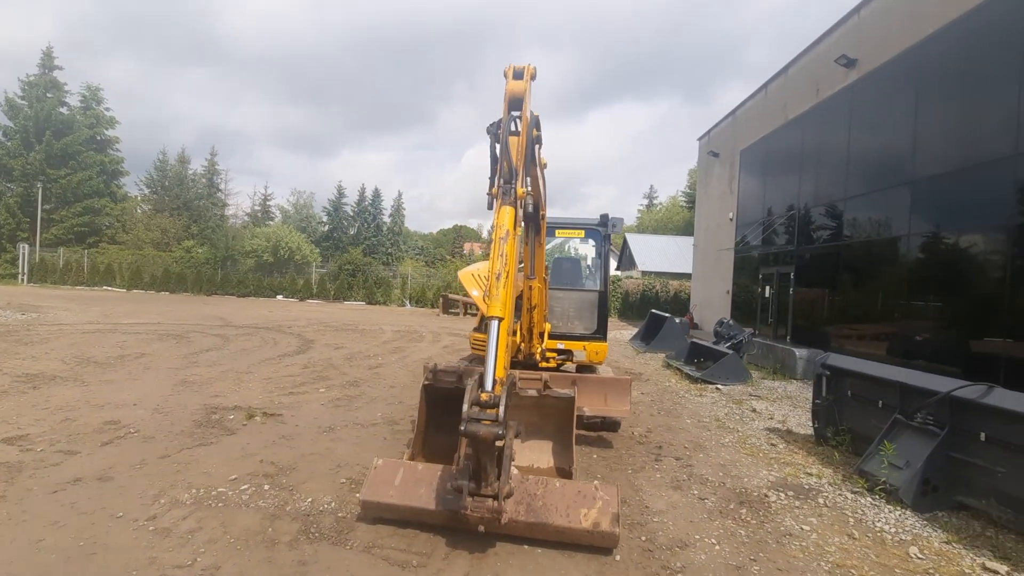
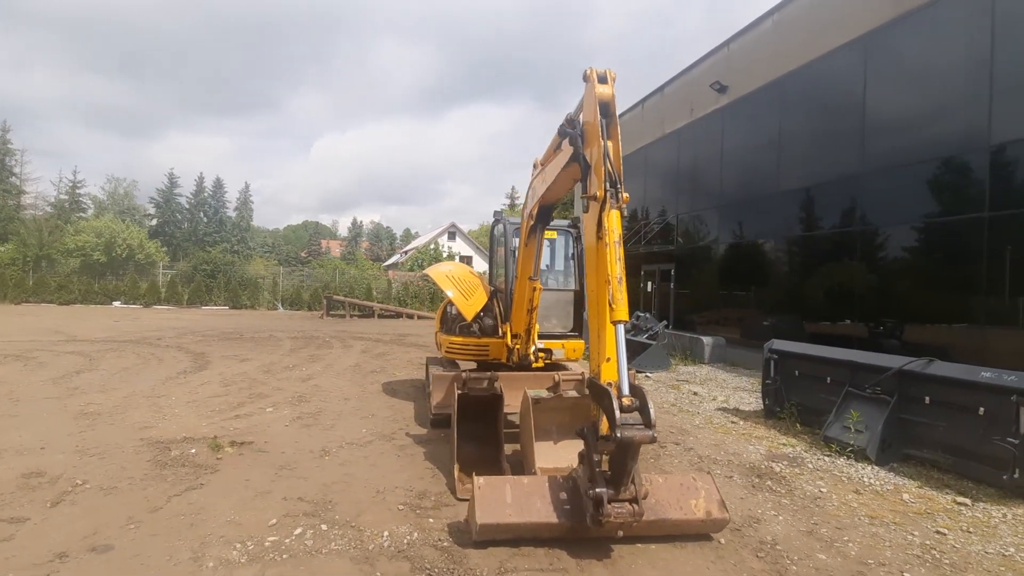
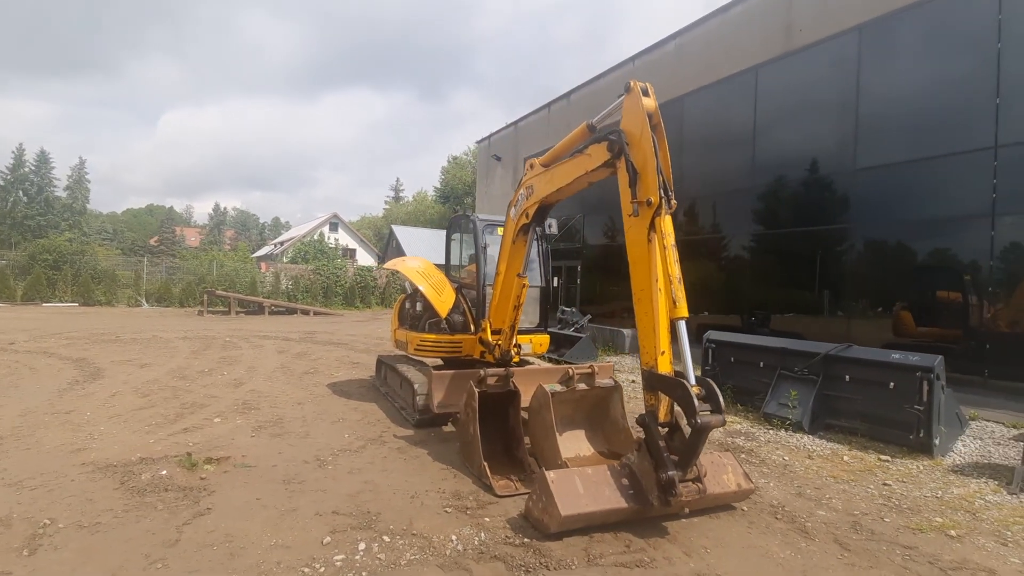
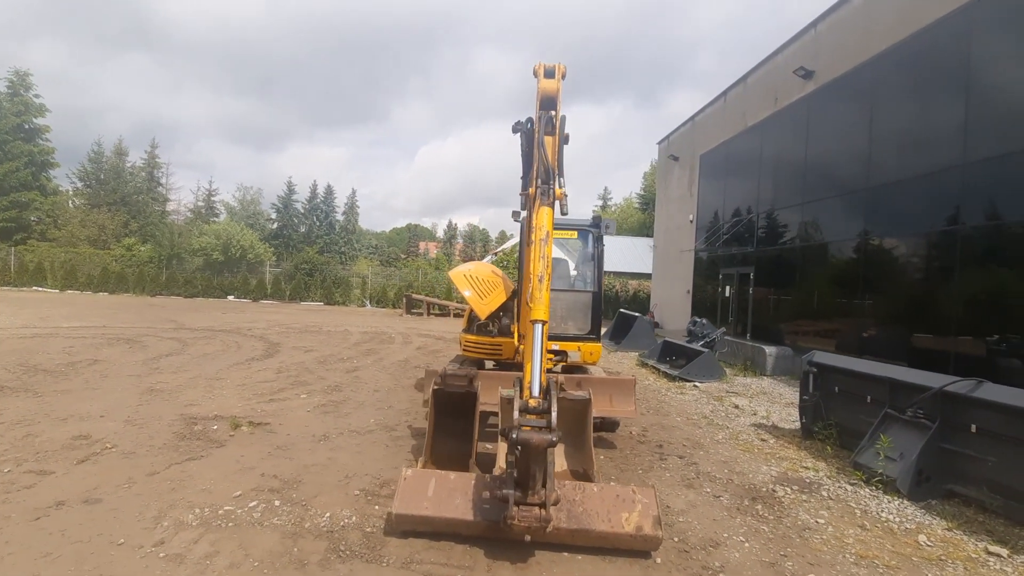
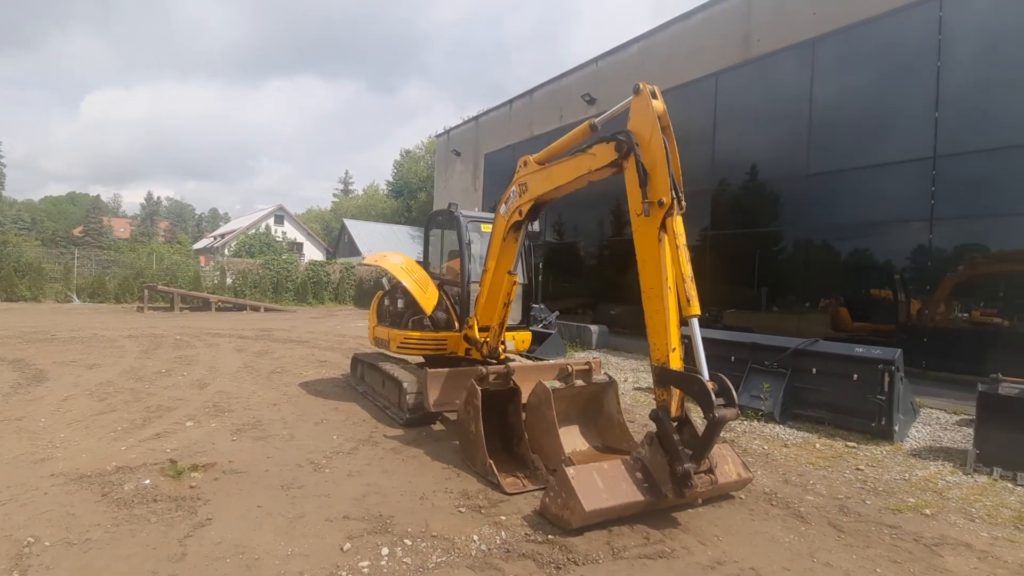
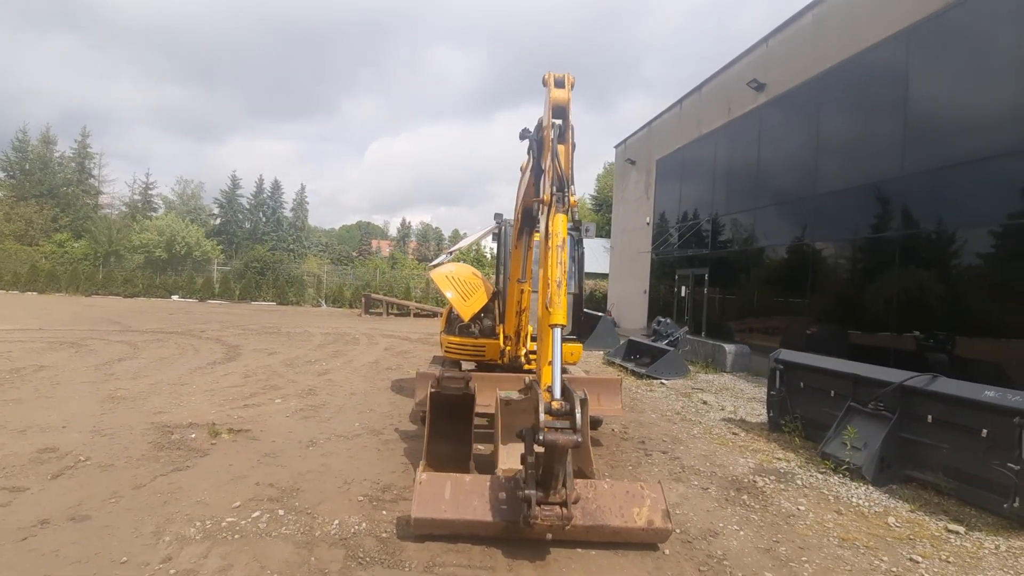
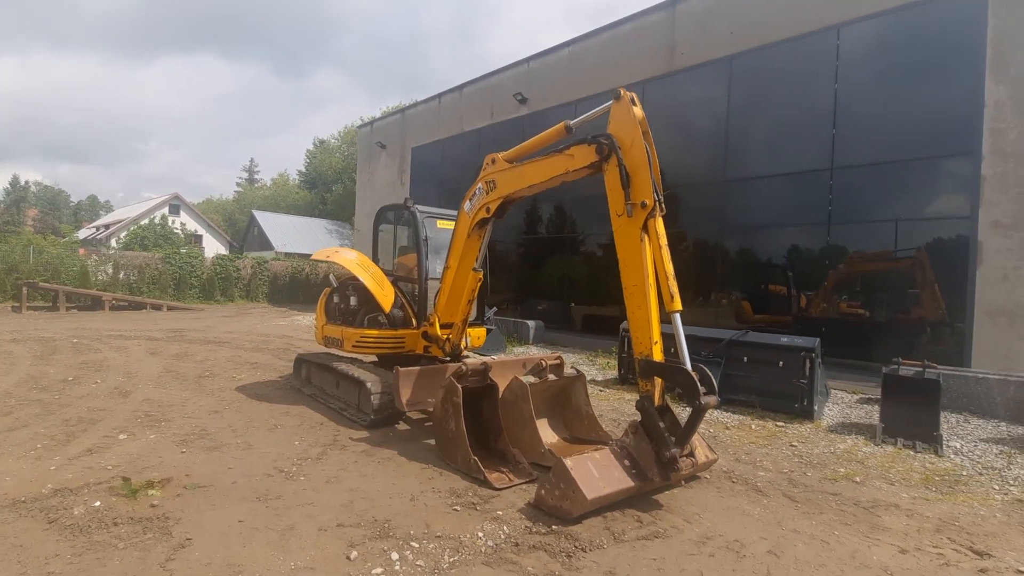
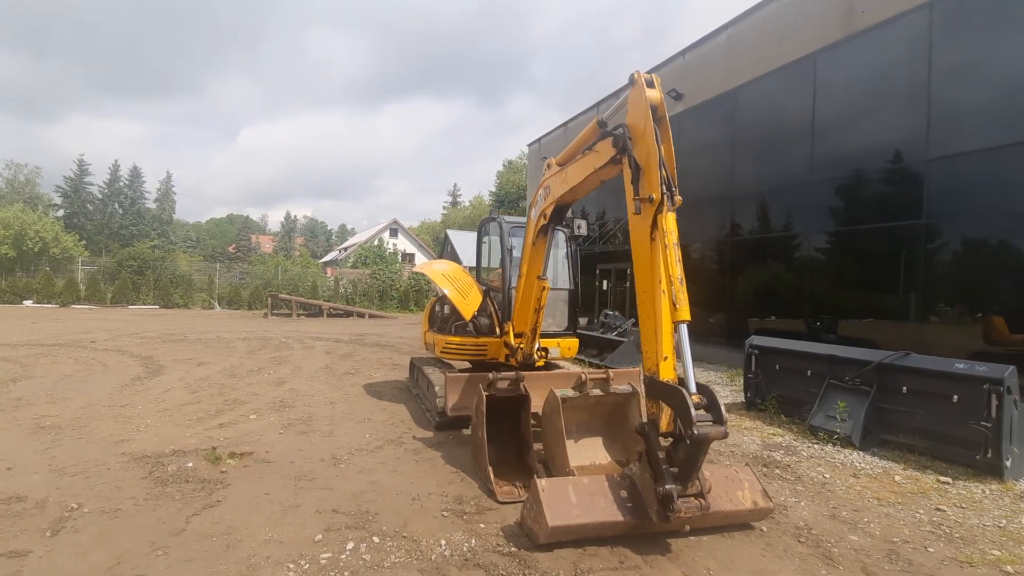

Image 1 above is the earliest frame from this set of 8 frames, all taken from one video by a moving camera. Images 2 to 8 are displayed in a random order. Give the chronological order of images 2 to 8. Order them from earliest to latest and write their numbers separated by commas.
4, 6, 2, 8, 3, 5, 7
